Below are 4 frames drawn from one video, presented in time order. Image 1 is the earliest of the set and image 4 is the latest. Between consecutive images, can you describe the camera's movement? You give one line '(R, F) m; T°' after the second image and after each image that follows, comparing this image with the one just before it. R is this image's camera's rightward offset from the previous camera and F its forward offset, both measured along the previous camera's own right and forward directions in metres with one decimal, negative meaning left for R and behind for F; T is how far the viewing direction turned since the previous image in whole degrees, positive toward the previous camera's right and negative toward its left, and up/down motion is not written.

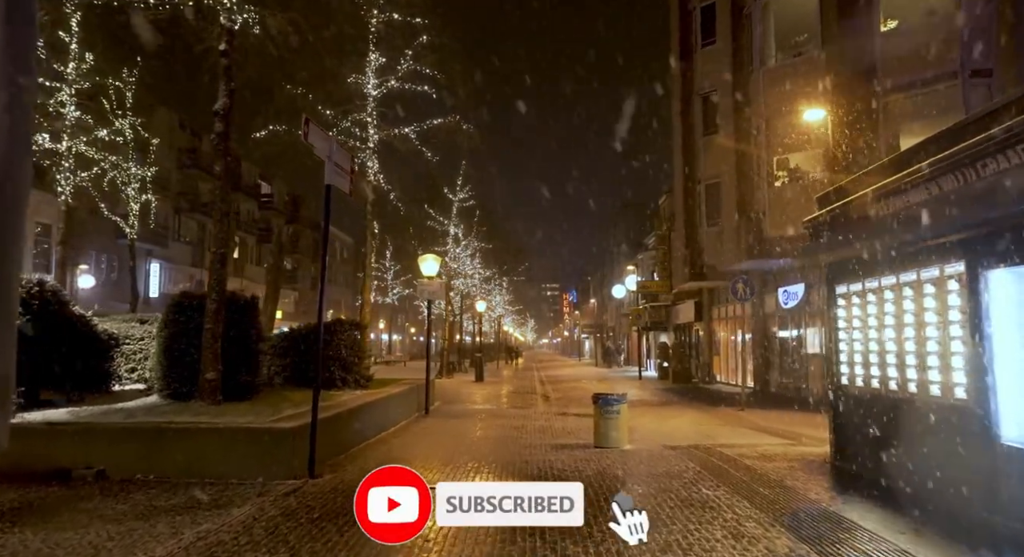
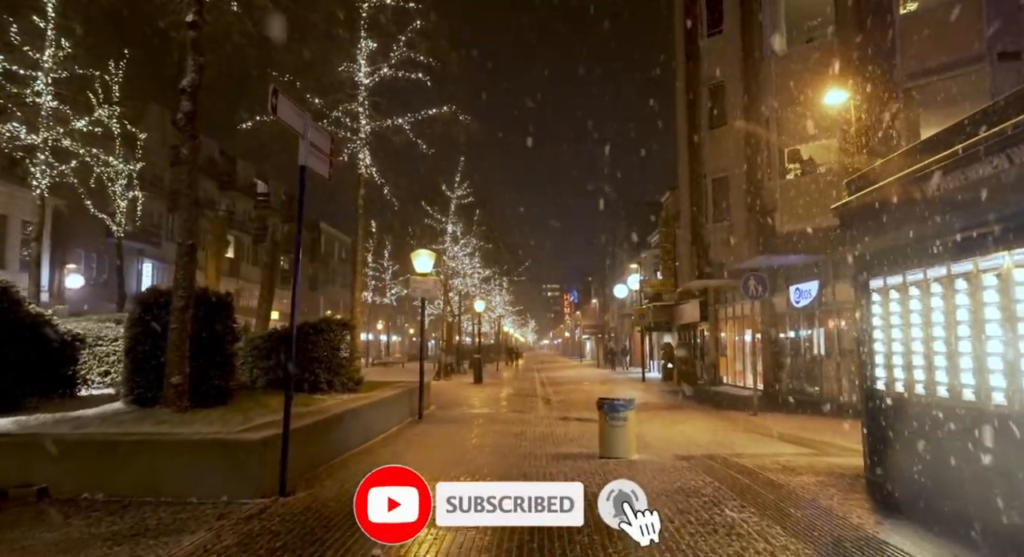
(0.0, +0.9) m; 0°
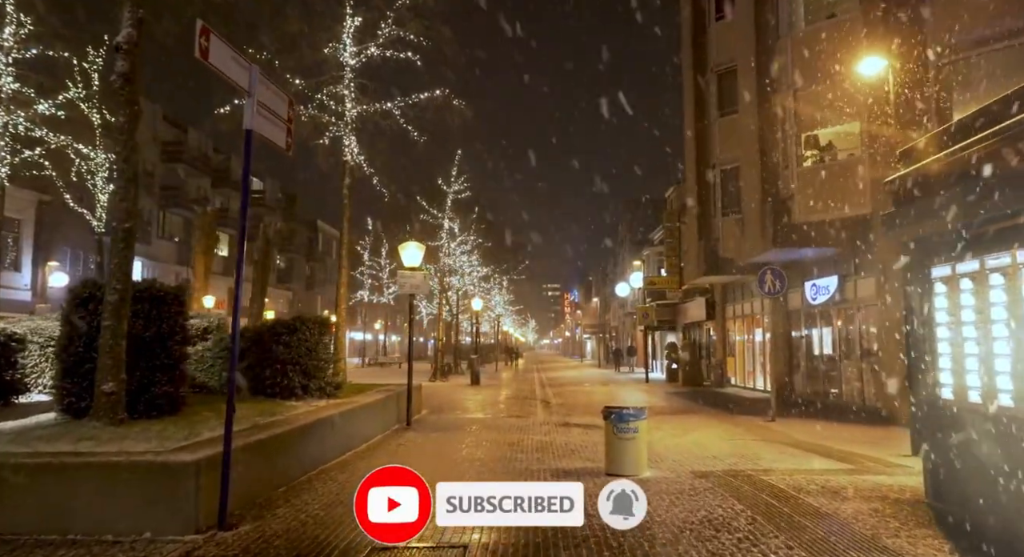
(+0.1, +1.3) m; 0°
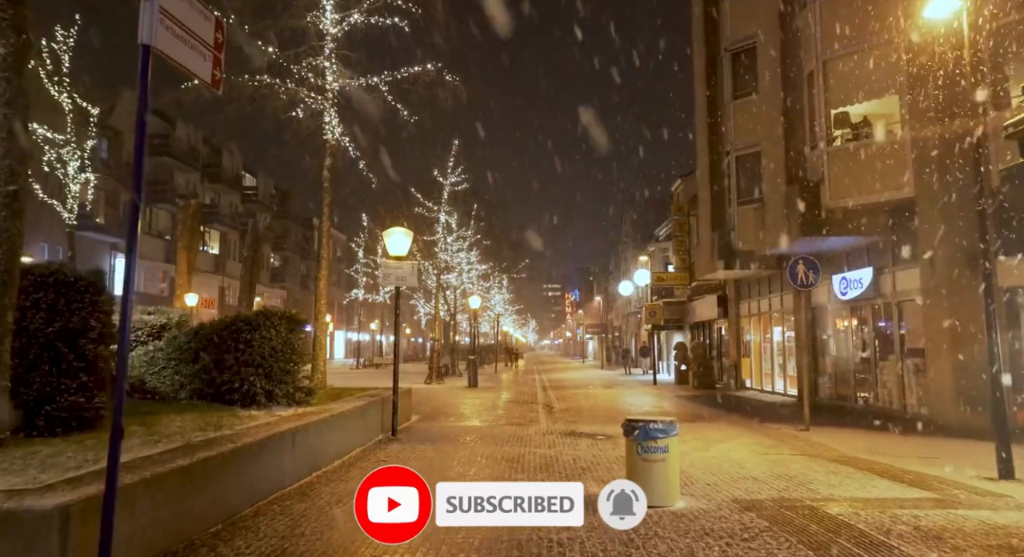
(0.0, +1.8) m; 0°
